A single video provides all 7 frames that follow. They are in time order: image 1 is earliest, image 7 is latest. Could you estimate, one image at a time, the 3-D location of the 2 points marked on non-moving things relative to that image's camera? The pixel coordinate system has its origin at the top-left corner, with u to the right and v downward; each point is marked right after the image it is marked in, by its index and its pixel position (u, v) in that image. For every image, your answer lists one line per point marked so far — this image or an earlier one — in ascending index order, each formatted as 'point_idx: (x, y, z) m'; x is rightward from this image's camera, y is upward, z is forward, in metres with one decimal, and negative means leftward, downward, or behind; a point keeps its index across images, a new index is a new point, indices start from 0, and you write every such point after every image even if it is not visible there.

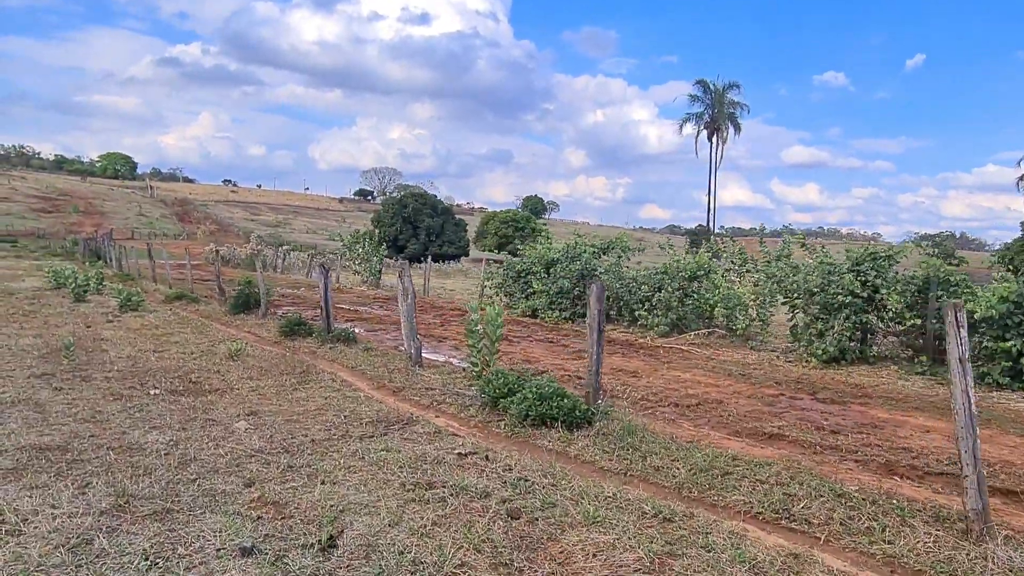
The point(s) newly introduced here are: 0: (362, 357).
0: (-2.0, -1.0, +10.4) m
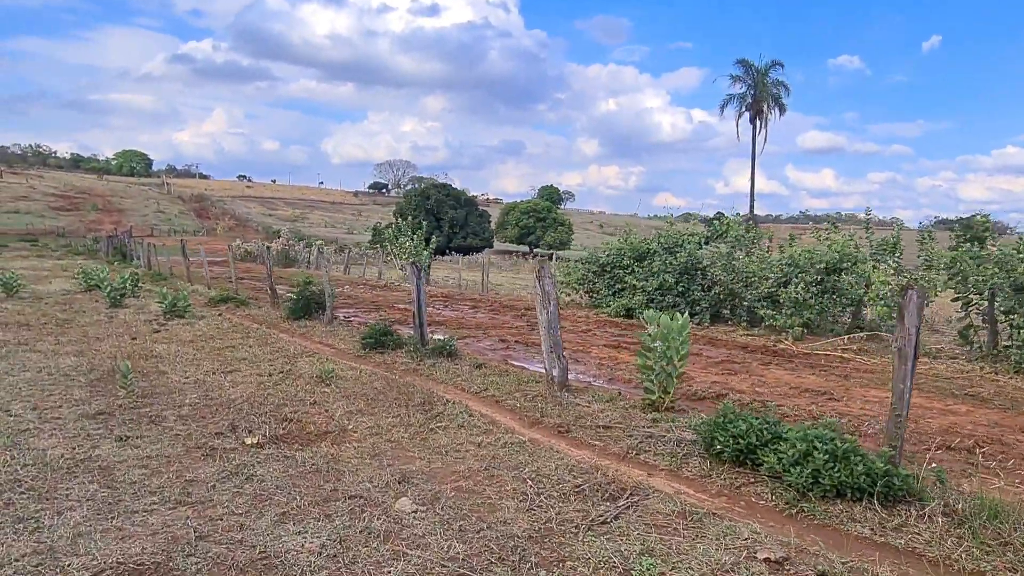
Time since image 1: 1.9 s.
0: (-0.3, -1.0, +8.4) m
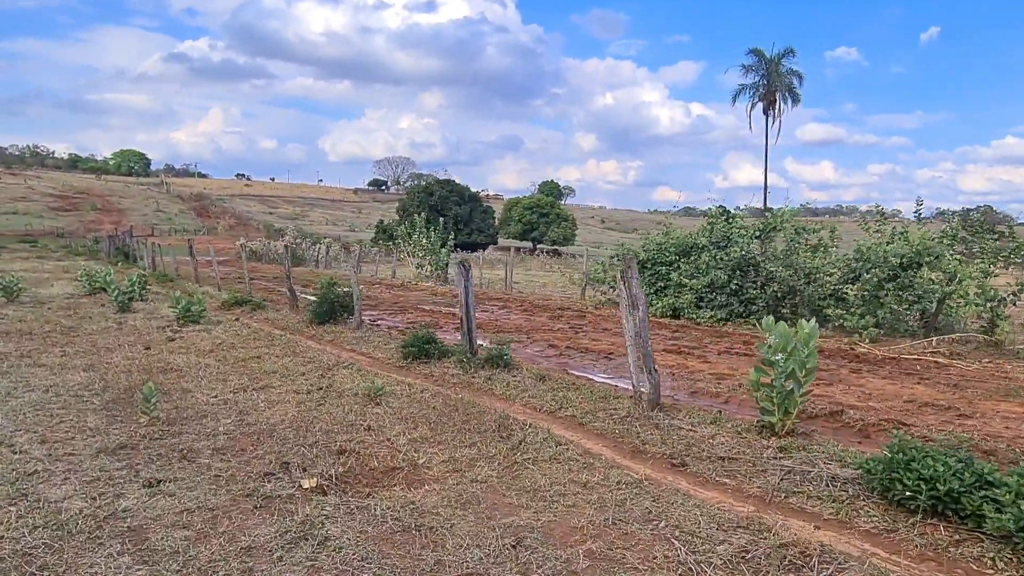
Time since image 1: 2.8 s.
0: (+0.4, -1.0, +7.4) m
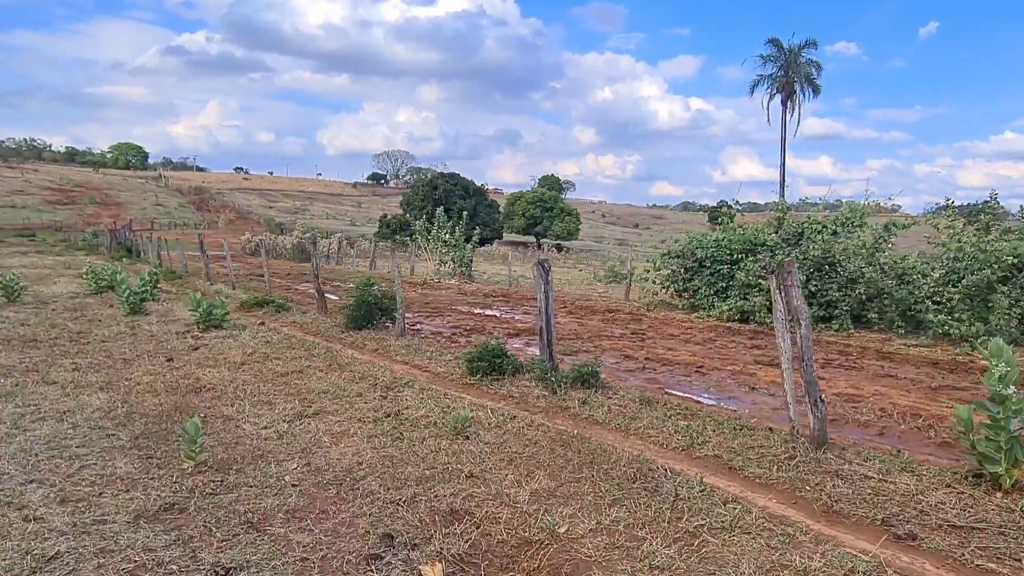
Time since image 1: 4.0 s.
0: (+1.3, -1.1, +6.1) m
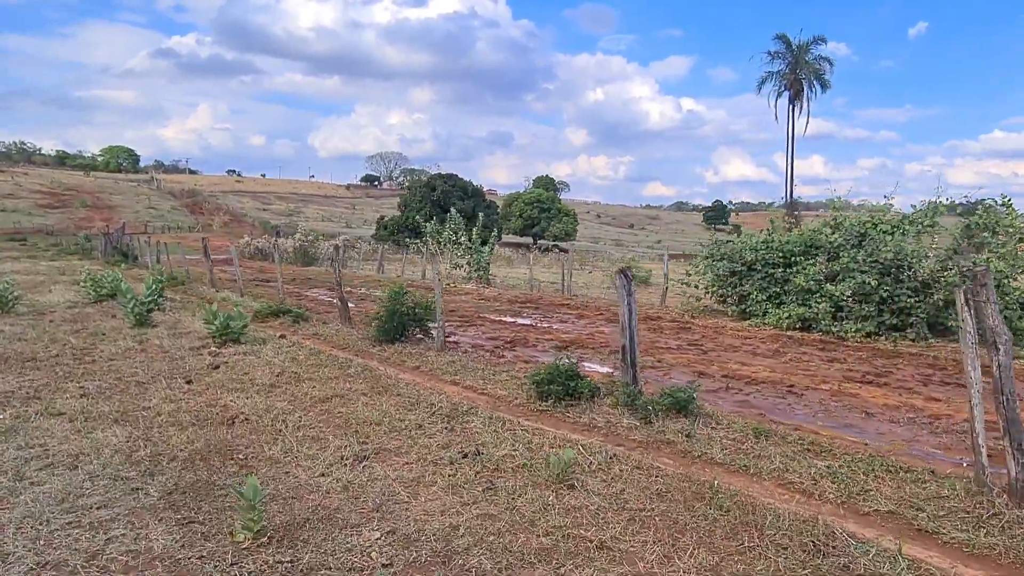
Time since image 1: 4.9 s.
0: (+2.0, -1.2, +5.1) m
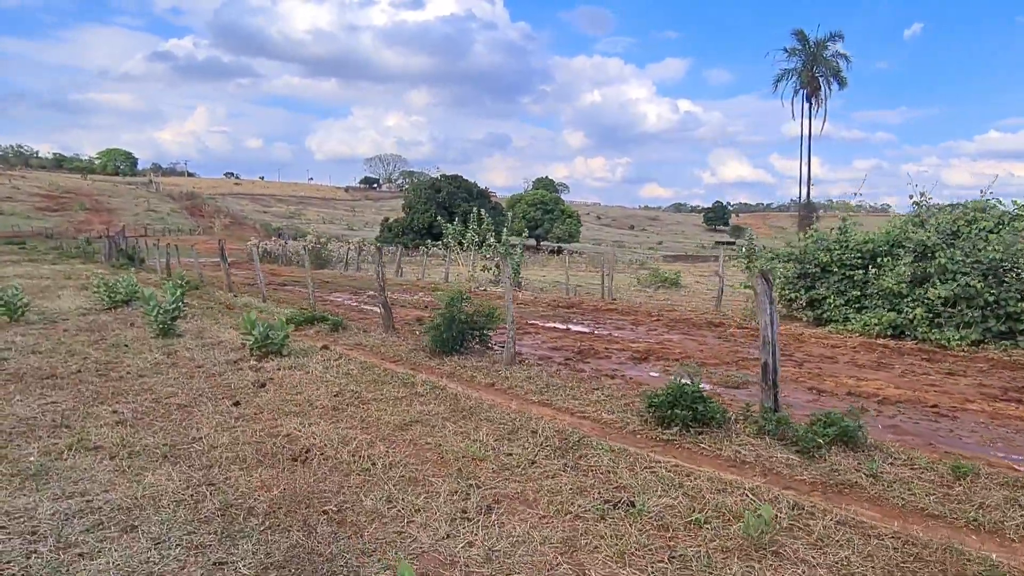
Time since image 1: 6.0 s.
0: (+2.9, -1.2, +4.0) m
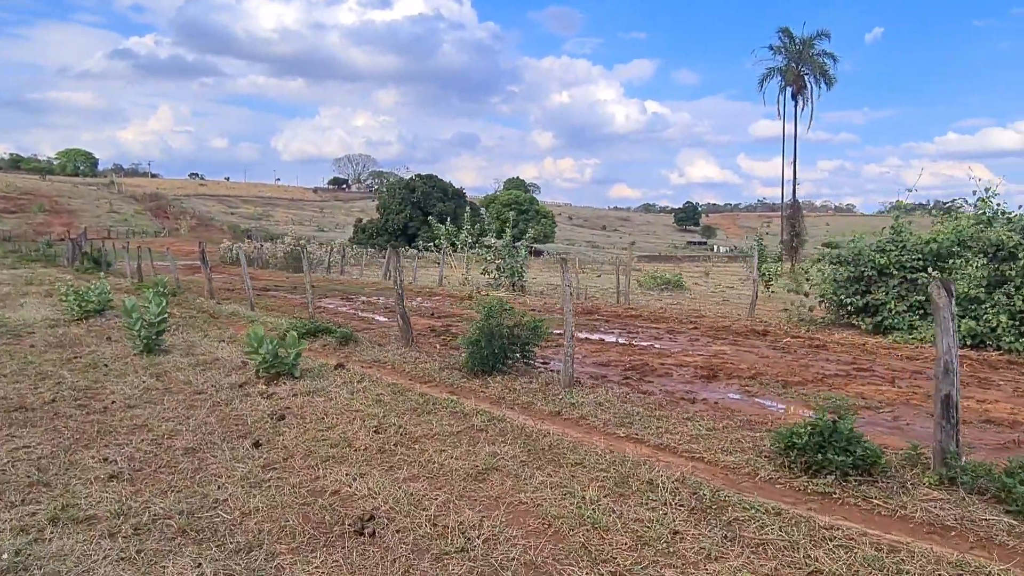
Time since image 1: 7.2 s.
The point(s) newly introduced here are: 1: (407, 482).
0: (+3.7, -1.3, +2.9) m
1: (-0.7, -1.2, +4.9) m
